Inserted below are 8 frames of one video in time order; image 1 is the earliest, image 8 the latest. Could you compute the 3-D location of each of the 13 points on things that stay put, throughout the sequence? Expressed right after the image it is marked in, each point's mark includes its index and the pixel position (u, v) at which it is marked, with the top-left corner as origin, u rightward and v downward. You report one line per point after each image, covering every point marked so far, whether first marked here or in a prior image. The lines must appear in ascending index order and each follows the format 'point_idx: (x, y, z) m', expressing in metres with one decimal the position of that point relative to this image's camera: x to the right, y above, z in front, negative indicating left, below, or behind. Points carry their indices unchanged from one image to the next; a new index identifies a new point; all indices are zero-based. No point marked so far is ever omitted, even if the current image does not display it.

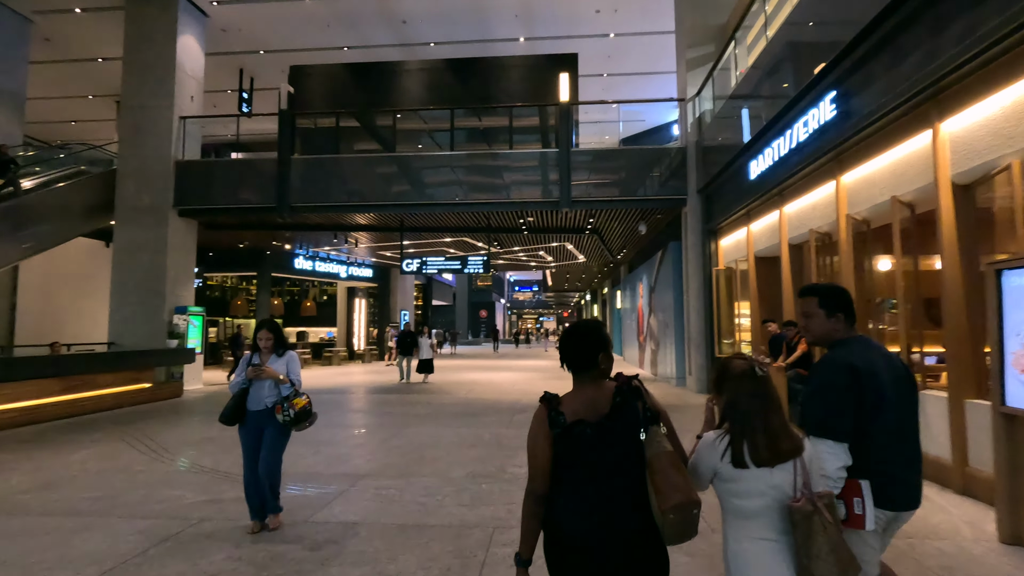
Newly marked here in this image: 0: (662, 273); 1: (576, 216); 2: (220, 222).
0: (+4.2, +0.4, +14.9) m
1: (+1.7, +1.9, +14.1) m
2: (-8.0, +1.8, +14.9) m
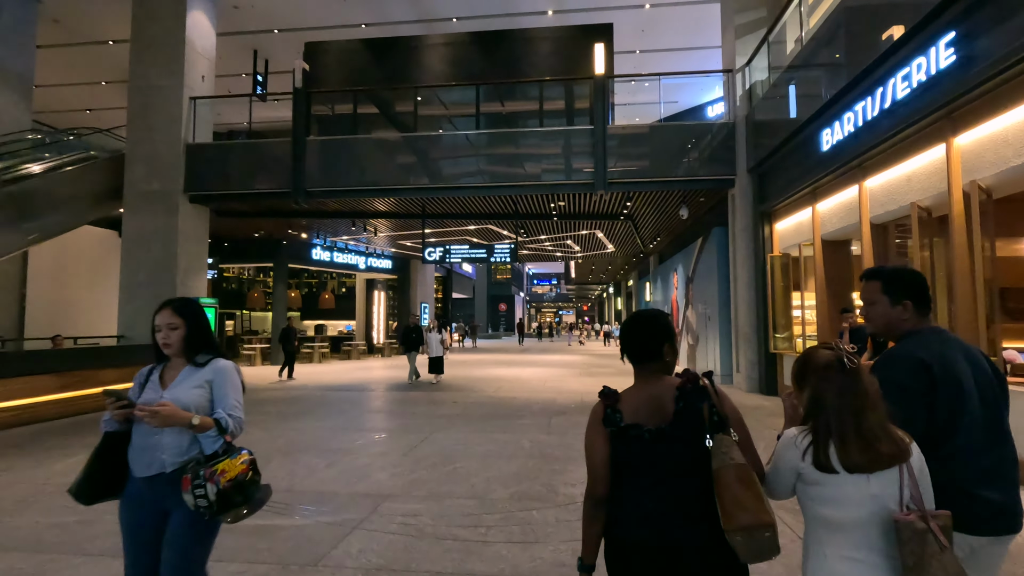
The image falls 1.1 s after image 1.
0: (+4.9, +0.7, +13.8) m
1: (+2.4, +2.1, +13.1) m
2: (-7.3, +2.1, +14.2) m
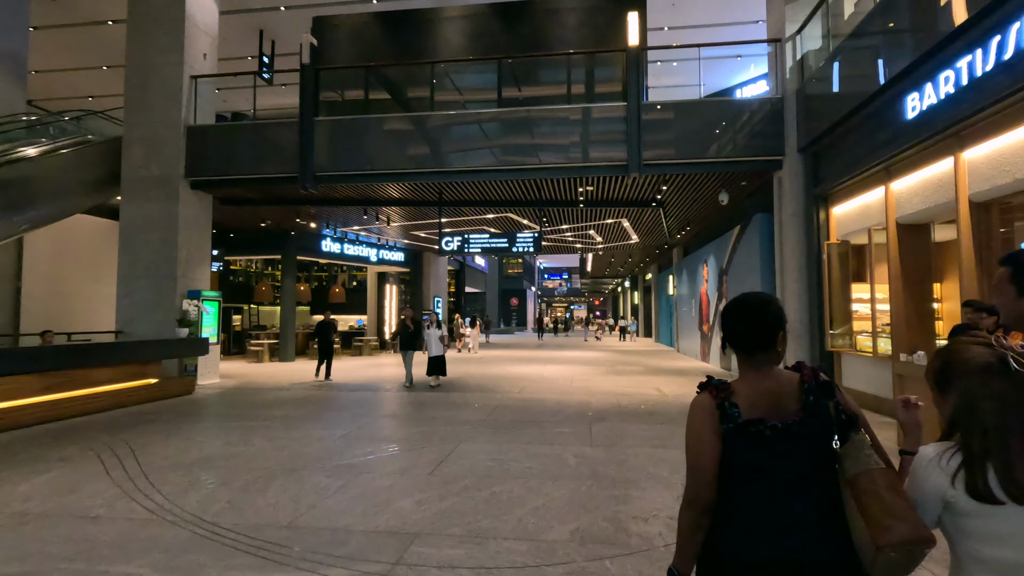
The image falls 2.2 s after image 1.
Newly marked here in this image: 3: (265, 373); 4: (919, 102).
0: (+5.5, +0.9, +12.8) m
1: (+3.0, +2.3, +12.1) m
2: (-6.7, +2.3, +13.3) m
3: (-6.6, -2.2, +14.2) m
4: (+5.0, +2.3, +6.5) m
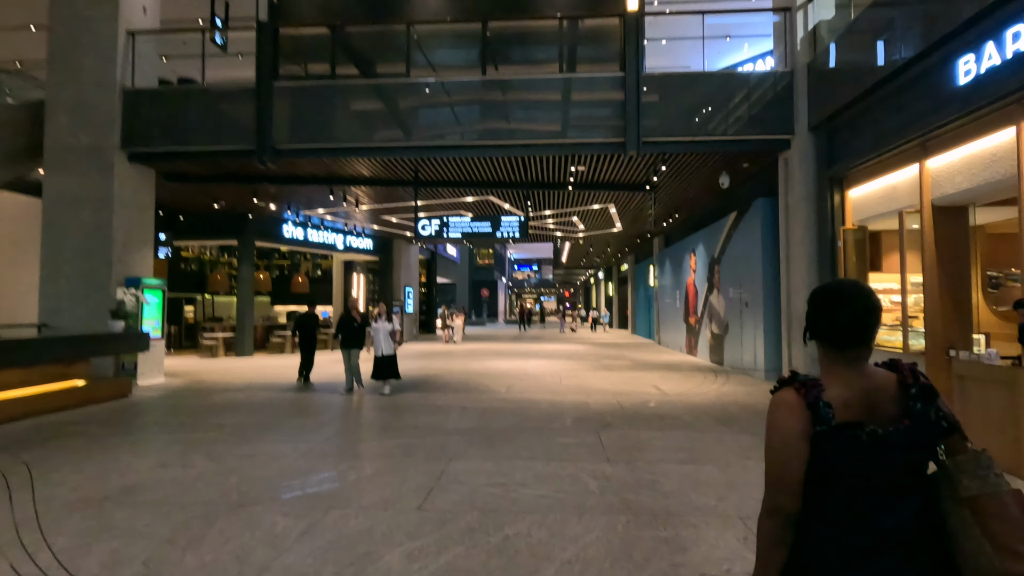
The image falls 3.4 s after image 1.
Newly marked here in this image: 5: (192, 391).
0: (+5.1, +1.1, +12.1) m
1: (+2.6, +2.5, +11.2) m
2: (-7.1, +2.5, +11.8) m
3: (-7.0, -2.0, +12.8) m
4: (+5.0, +2.4, +5.8) m
5: (-5.9, -1.9, +9.9) m
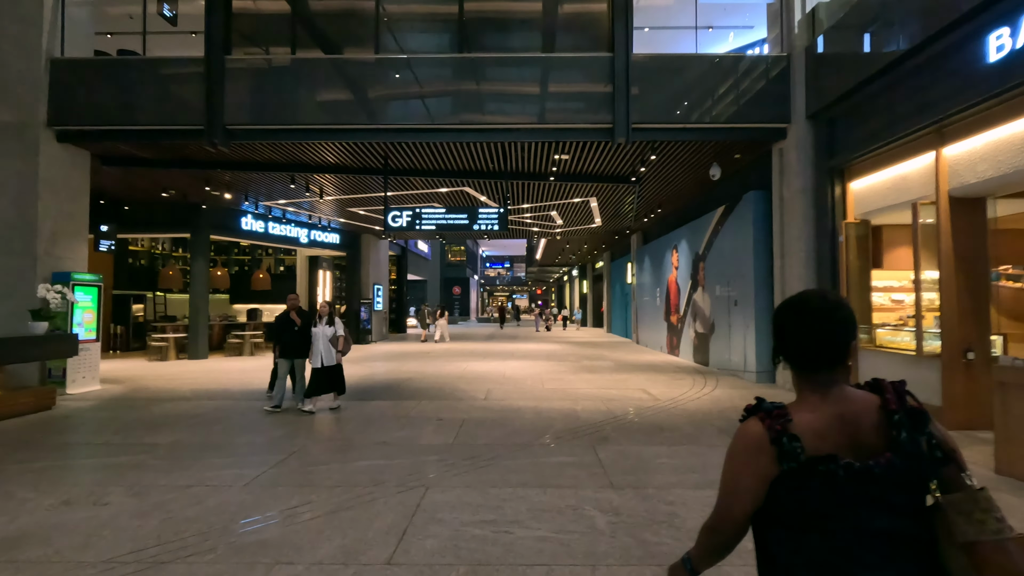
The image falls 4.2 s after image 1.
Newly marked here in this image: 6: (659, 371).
0: (+4.6, +1.1, +11.5) m
1: (+2.2, +2.6, +10.5) m
2: (-7.6, +2.6, +10.6) m
3: (-7.5, -1.9, +11.7) m
4: (+4.8, +2.4, +5.2) m
5: (-6.2, -1.8, +8.8) m
6: (+3.2, -1.8, +11.8) m
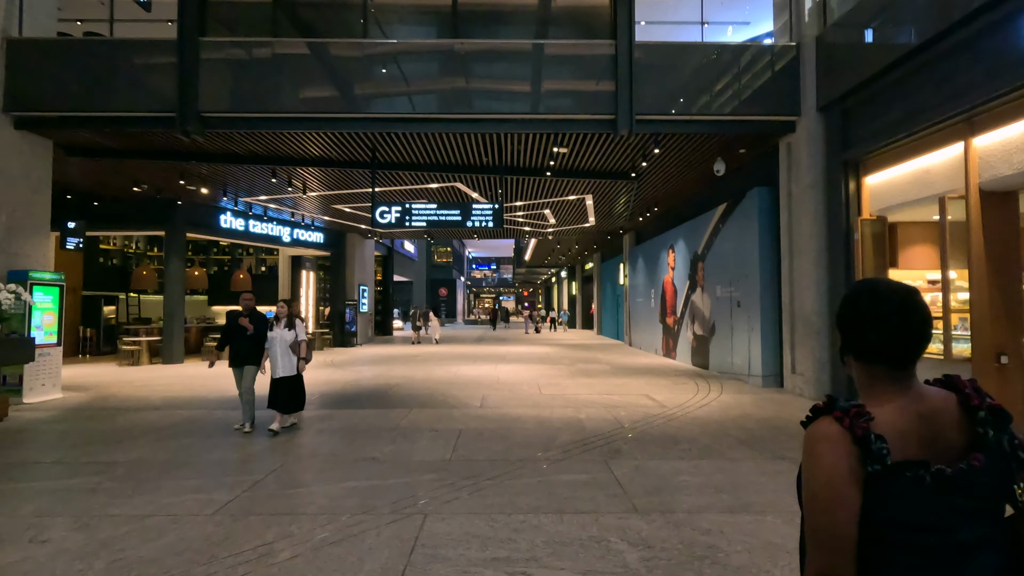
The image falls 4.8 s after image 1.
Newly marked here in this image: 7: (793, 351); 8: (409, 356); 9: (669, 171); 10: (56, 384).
0: (+4.5, +1.1, +11.1) m
1: (+2.1, +2.6, +10.0) m
2: (-7.7, +2.6, +9.9) m
3: (-7.6, -1.9, +10.9) m
4: (+4.9, +2.4, +4.8) m
5: (-6.3, -1.8, +8.1) m
6: (+3.1, -1.8, +11.3) m
7: (+4.7, -1.1, +9.0) m
8: (-3.2, -2.1, +16.7) m
9: (+3.2, +2.4, +11.0) m
10: (-7.6, -1.6, +8.9) m
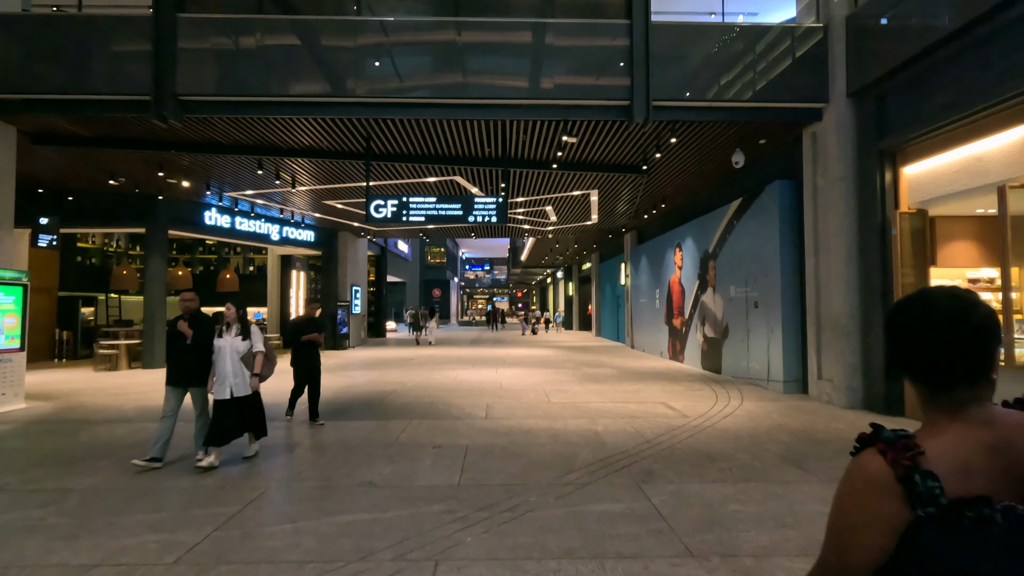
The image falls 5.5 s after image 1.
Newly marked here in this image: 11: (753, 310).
0: (+4.6, +1.1, +10.5) m
1: (+2.2, +2.6, +9.4) m
2: (-7.6, +2.6, +9.1) m
3: (-7.6, -1.9, +10.1) m
4: (+5.0, +2.4, +4.2) m
5: (-6.2, -1.8, +7.3) m
6: (+3.2, -1.8, +10.7) m
7: (+4.8, -1.0, +8.4) m
8: (-3.2, -2.1, +16.0) m
9: (+3.3, +2.4, +10.4) m
10: (-7.5, -1.6, +8.1) m
11: (+4.6, -0.4, +10.3) m
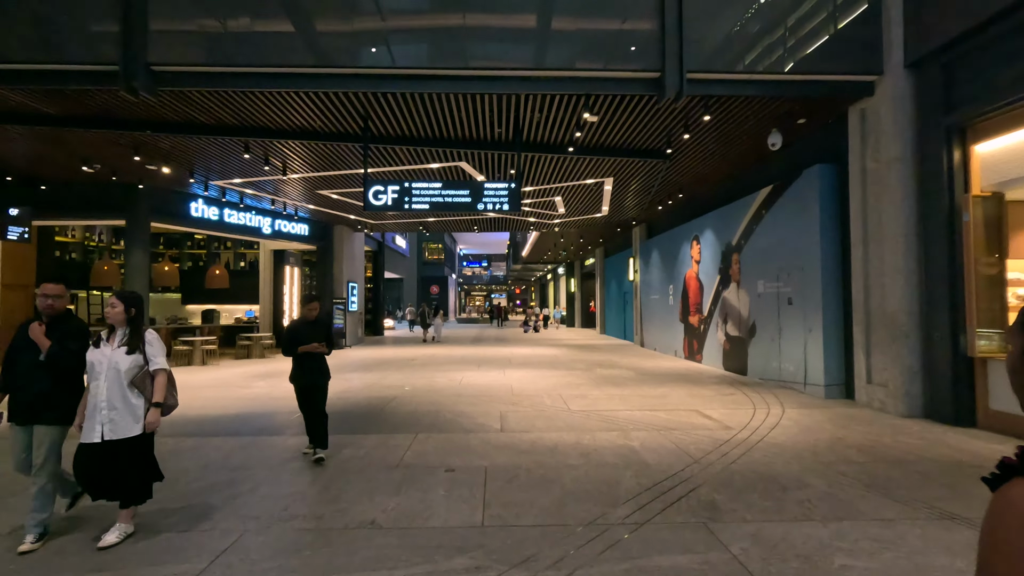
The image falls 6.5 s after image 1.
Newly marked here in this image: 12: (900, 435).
0: (+4.8, +1.2, +9.7) m
1: (+2.4, +2.7, +8.5) m
2: (-7.4, +2.7, +8.2) m
3: (-7.4, -1.8, +9.2) m
4: (+5.3, +2.5, +3.4) m
5: (-5.9, -1.8, +6.4) m
6: (+3.4, -1.7, +9.8) m
7: (+5.0, -1.0, +7.6) m
8: (-3.0, -2.0, +15.1) m
9: (+3.5, +2.5, +9.5) m
10: (-7.3, -1.5, +7.2) m
11: (+4.8, -0.3, +9.4) m
12: (+4.3, -1.6, +5.9) m
